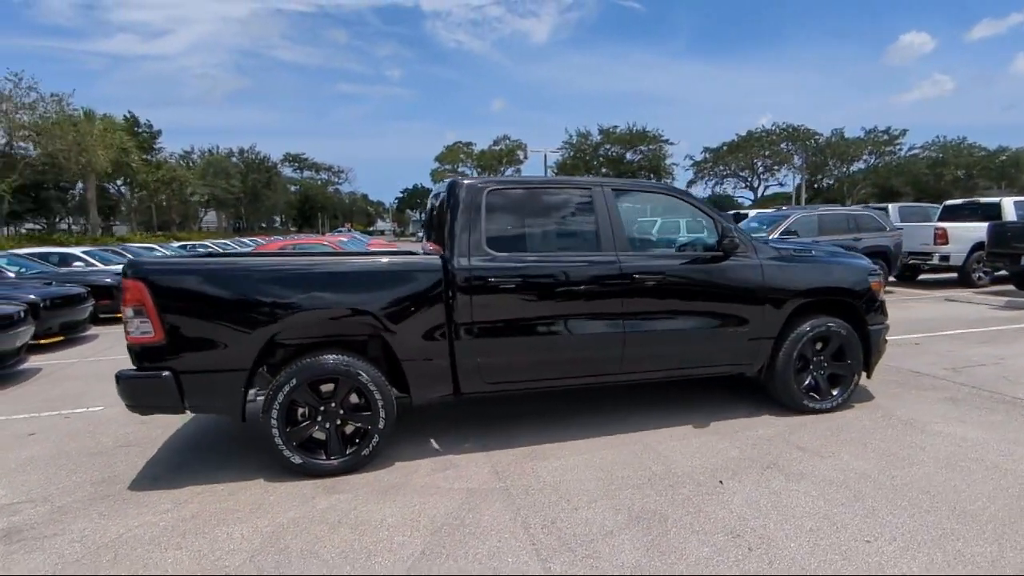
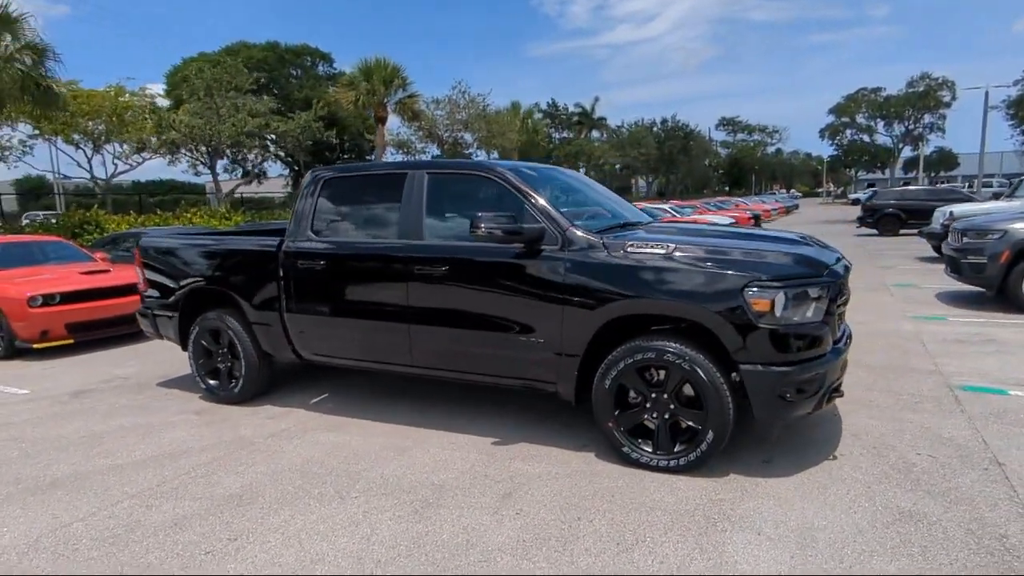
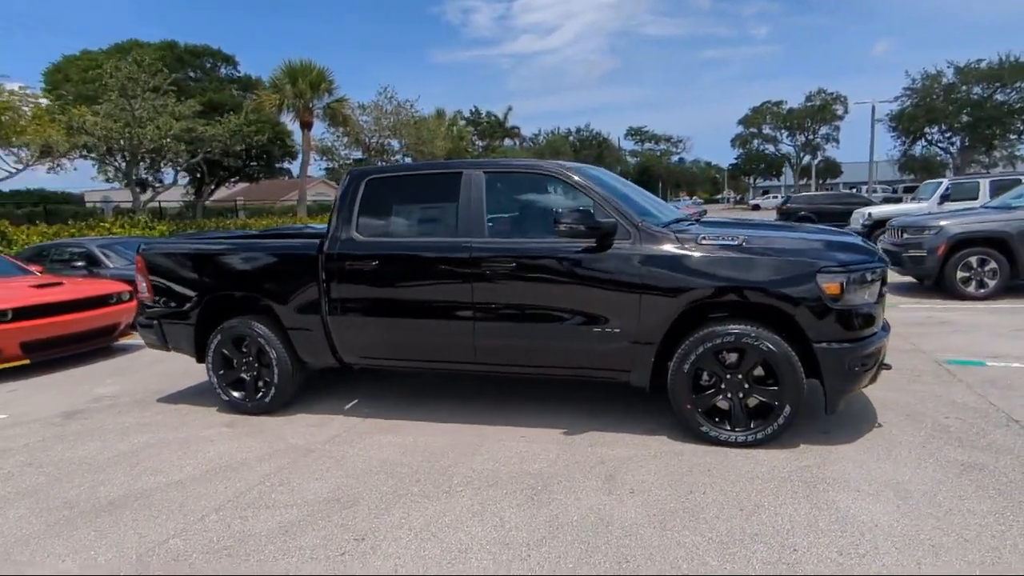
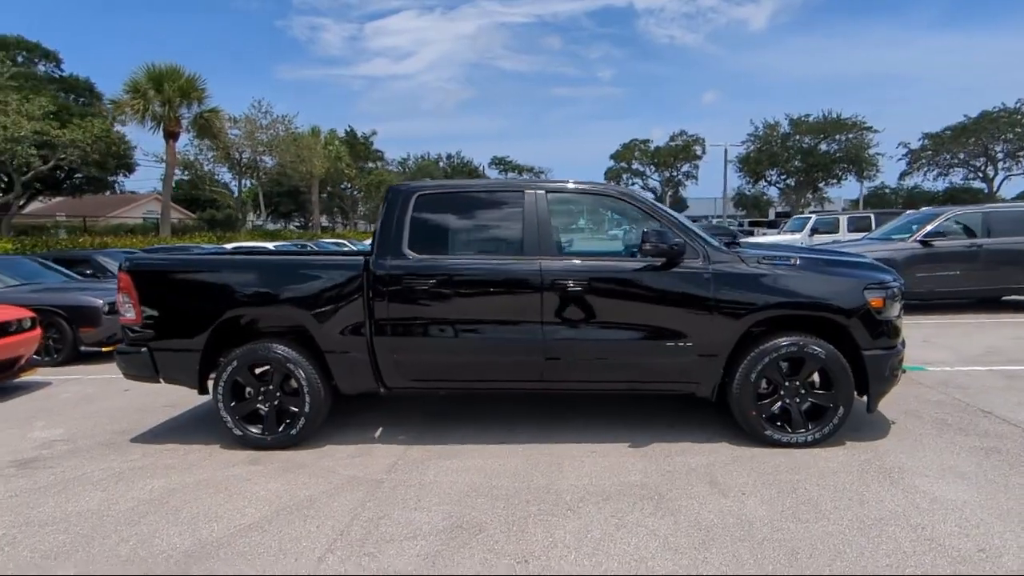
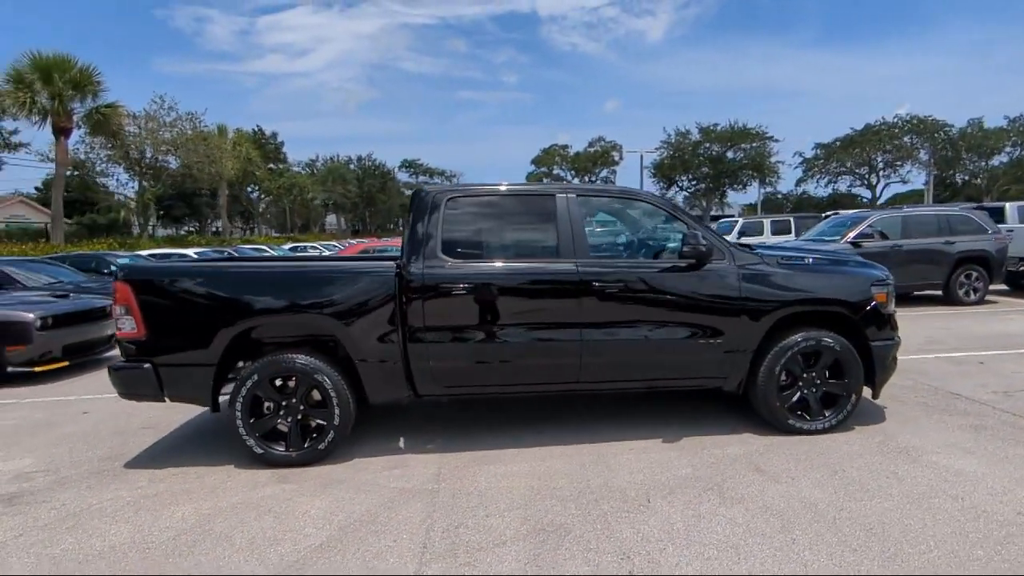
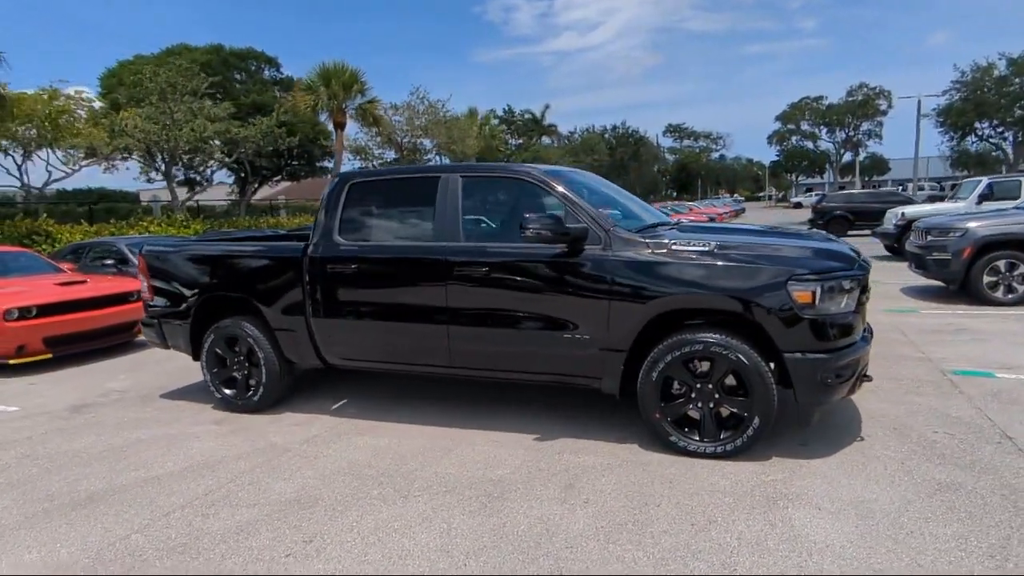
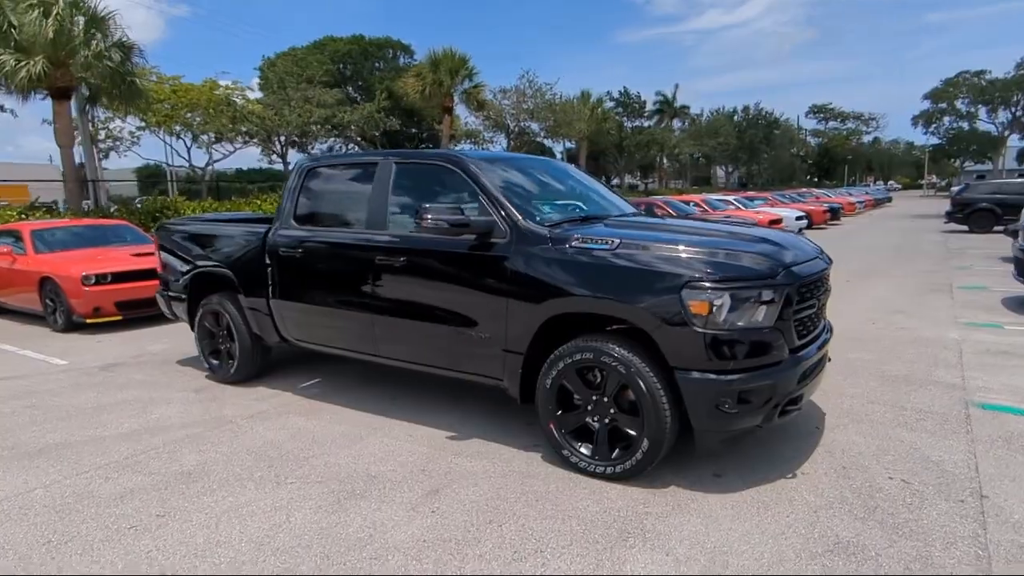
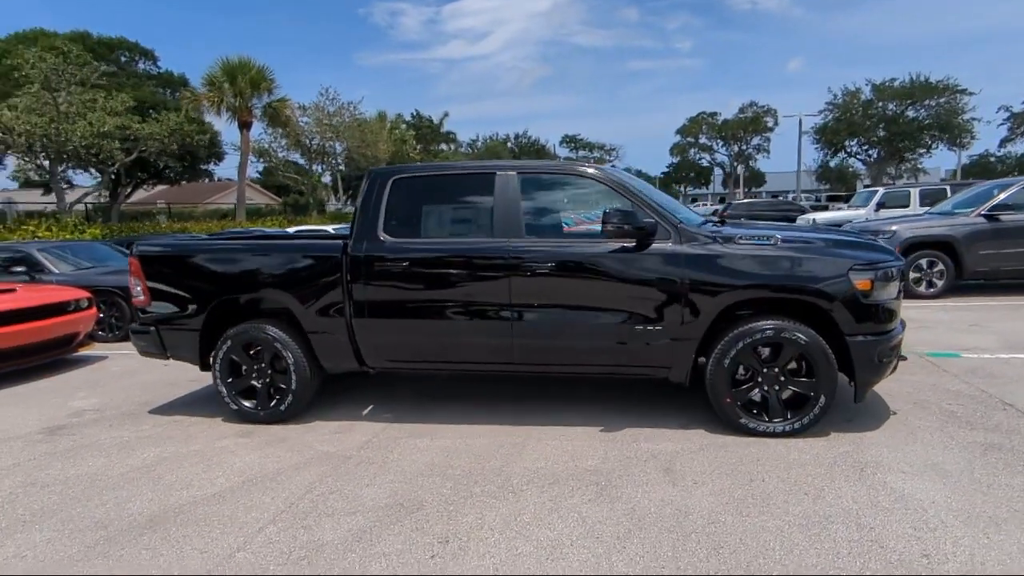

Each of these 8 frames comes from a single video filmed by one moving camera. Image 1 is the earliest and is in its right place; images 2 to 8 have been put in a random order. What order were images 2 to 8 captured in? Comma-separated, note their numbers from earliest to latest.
5, 4, 8, 3, 6, 2, 7
